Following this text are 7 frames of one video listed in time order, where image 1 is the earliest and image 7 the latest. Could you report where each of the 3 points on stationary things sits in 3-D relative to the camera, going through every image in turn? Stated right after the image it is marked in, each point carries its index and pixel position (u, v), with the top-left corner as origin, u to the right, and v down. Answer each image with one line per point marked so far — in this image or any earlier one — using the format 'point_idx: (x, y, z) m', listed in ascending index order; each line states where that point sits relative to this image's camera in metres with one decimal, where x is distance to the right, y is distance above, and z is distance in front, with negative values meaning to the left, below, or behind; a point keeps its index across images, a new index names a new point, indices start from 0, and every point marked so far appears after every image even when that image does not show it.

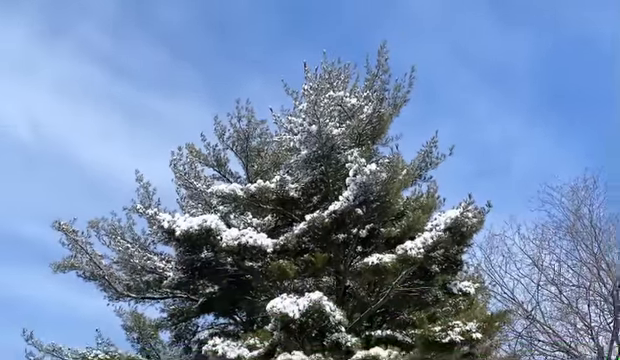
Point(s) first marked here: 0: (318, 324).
0: (+0.1, -2.3, +8.5) m
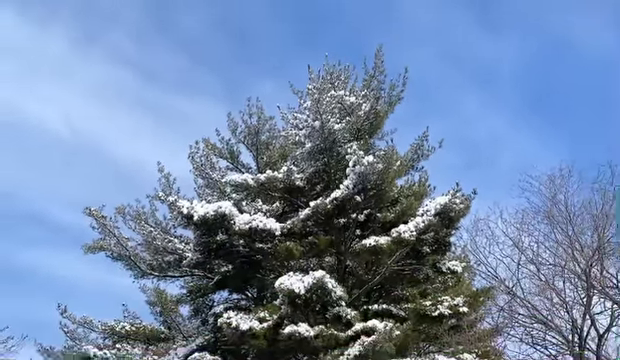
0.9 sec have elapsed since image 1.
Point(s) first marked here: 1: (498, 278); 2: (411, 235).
0: (+0.2, -2.1, +9.6) m
1: (+3.7, -1.9, +10.7) m
2: (+1.8, -1.0, +9.5) m
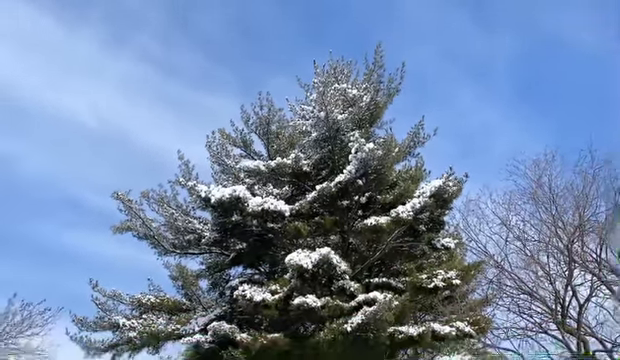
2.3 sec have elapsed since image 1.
0: (+0.4, -1.8, +10.6) m
1: (+3.8, -1.6, +11.7) m
2: (+1.9, -0.7, +10.5) m
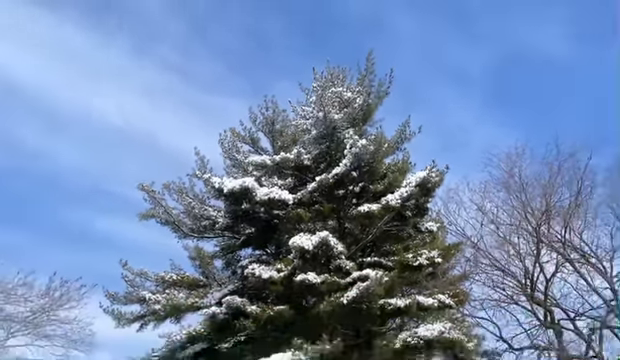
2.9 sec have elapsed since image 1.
0: (+0.4, -1.6, +12.3) m
1: (+3.8, -1.4, +13.3) m
2: (+1.9, -0.5, +12.1) m
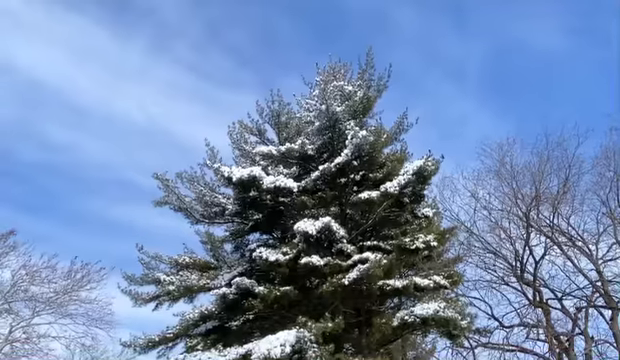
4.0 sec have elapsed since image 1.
0: (+0.4, -1.4, +13.1) m
1: (+3.9, -1.1, +14.1) m
2: (+2.0, -0.2, +12.9) m
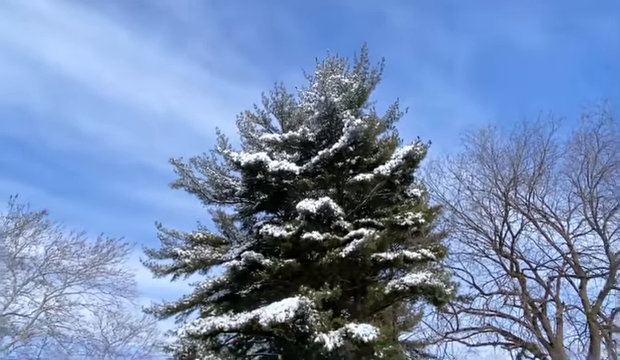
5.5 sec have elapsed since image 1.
0: (+0.5, -0.9, +14.7) m
1: (+4.0, -0.6, +15.6) m
2: (+2.0, +0.2, +14.4) m
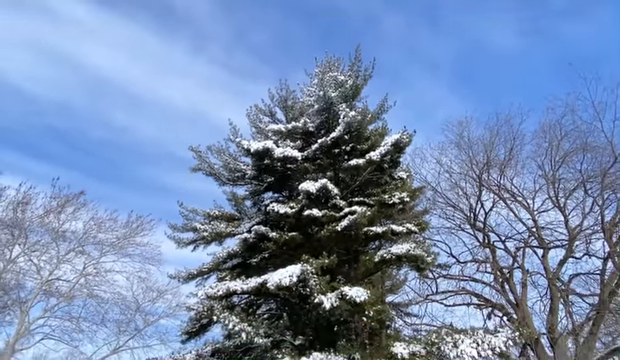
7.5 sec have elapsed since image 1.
0: (+0.5, -0.5, +17.1) m
1: (+4.0, -0.1, +17.9) m
2: (+2.0, +0.7, +16.8) m
